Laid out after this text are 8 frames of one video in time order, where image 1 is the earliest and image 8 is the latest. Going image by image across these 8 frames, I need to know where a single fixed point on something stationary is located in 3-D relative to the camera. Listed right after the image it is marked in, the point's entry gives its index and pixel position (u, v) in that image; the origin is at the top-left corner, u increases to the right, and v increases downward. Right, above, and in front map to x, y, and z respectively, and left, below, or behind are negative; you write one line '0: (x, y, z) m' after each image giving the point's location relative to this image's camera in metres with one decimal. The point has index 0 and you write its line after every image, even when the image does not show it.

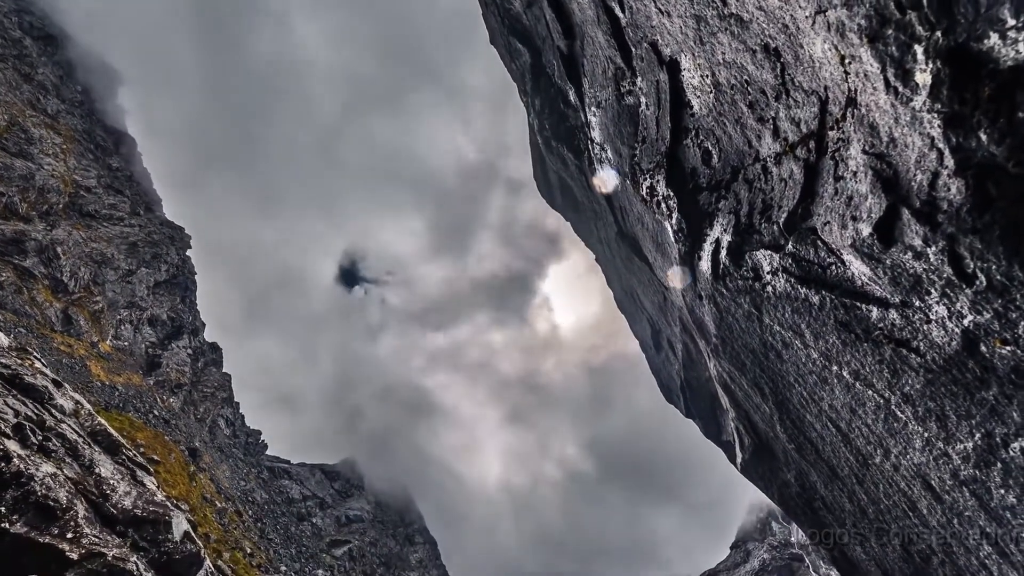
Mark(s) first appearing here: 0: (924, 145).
0: (+12.8, +4.5, +14.8) m
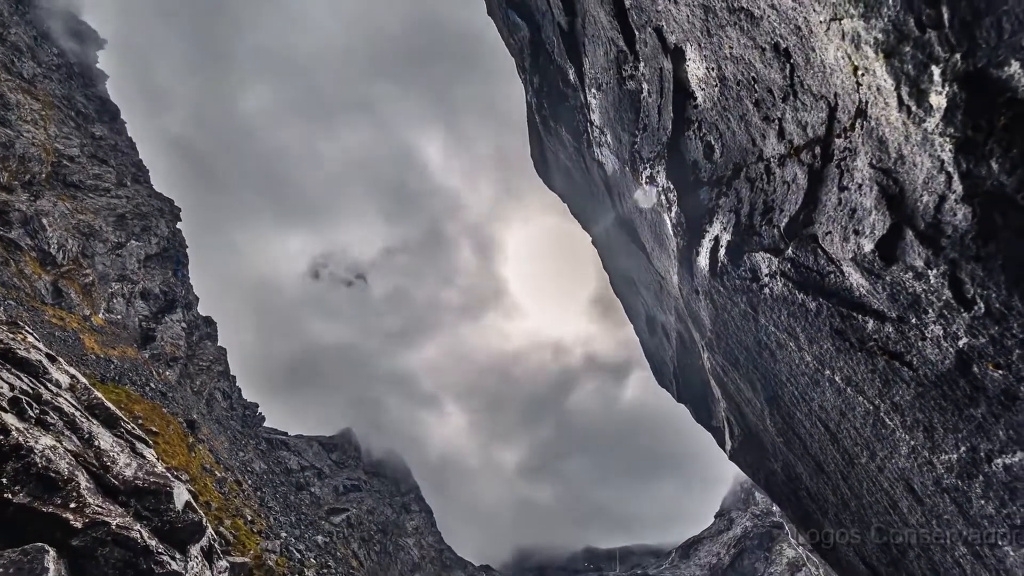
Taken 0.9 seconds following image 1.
0: (+12.9, +3.7, +14.6) m
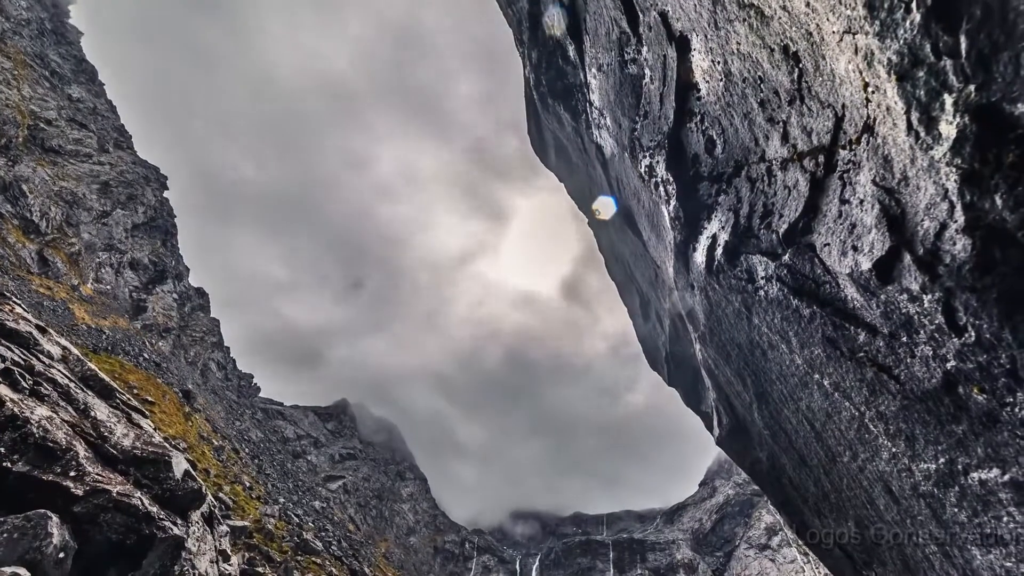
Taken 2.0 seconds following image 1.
0: (+13.0, +2.9, +14.6) m
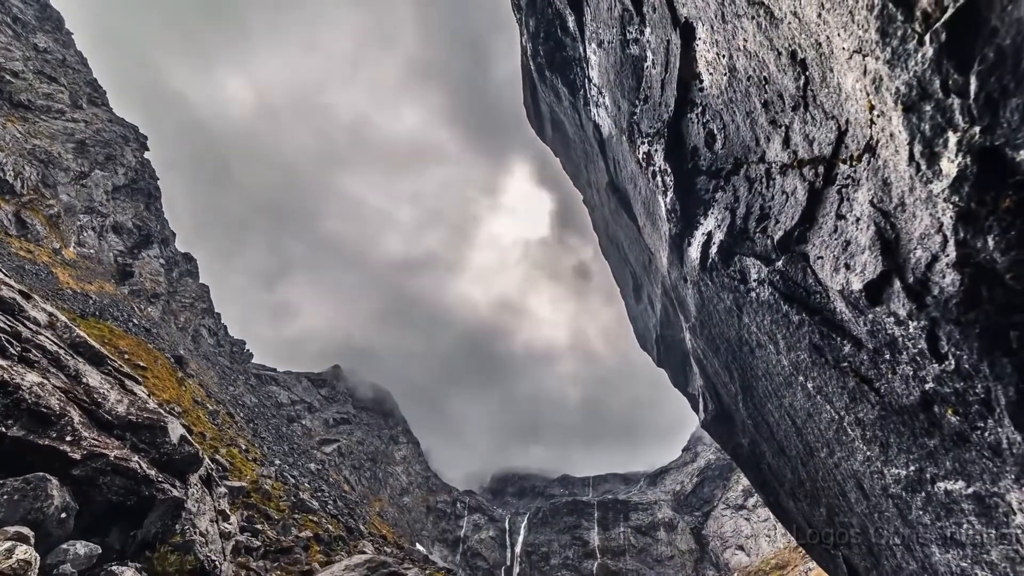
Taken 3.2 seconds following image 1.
0: (+13.0, +1.9, +14.8) m
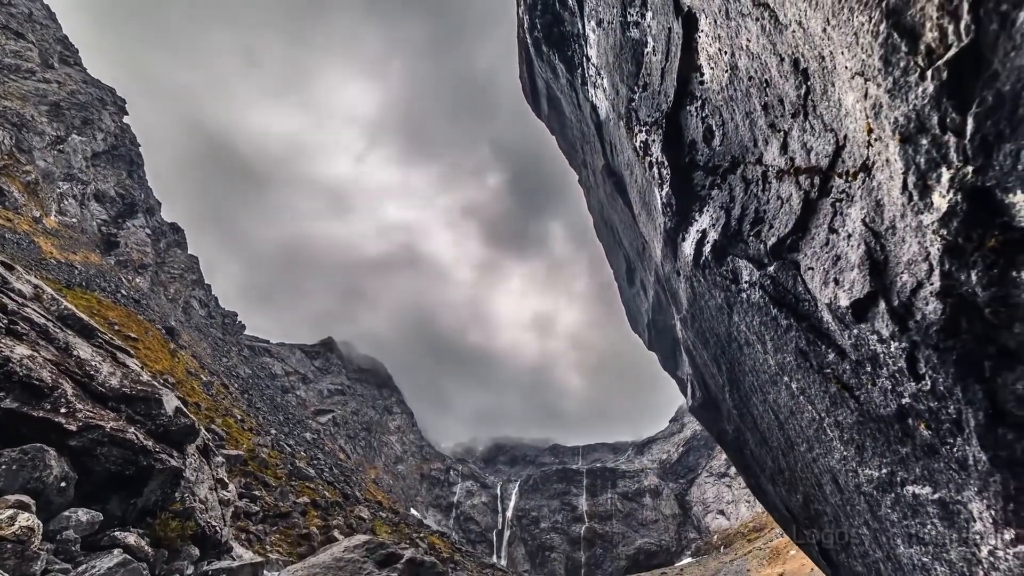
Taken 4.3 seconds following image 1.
0: (+13.0, +1.0, +15.2) m
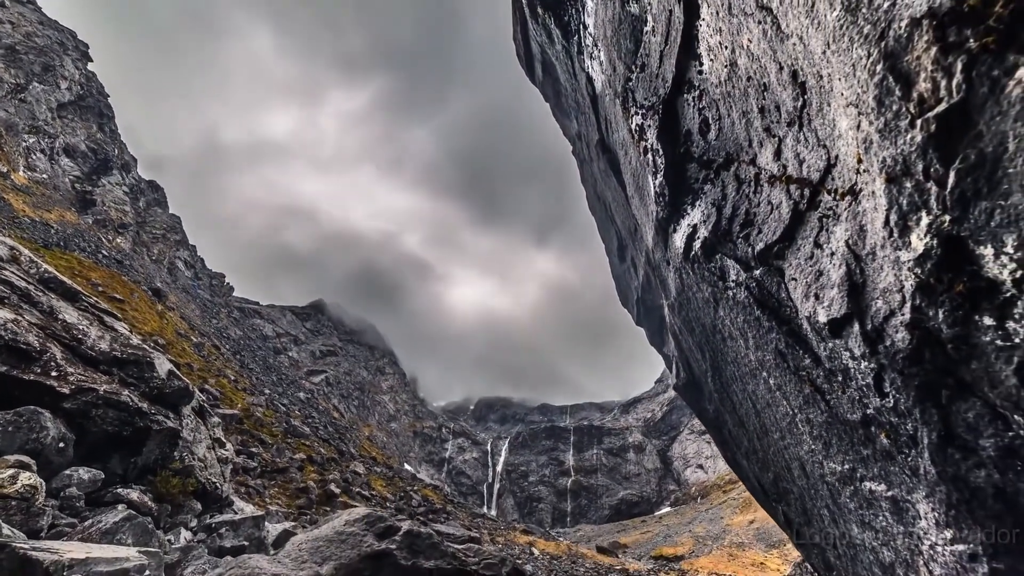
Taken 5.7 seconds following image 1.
0: (+12.9, 0.0, +16.1) m
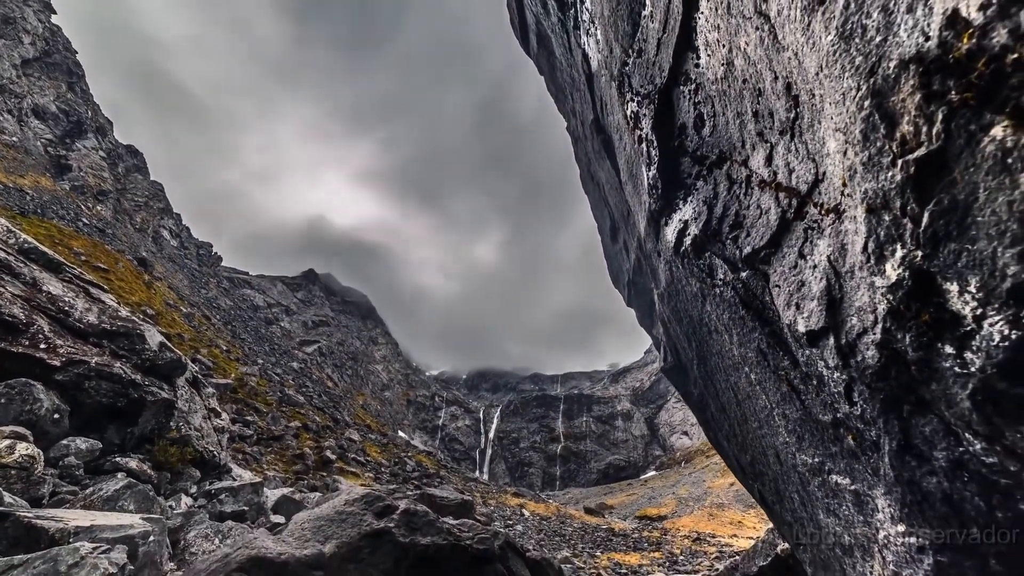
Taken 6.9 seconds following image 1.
0: (+12.7, -0.8, +17.0) m
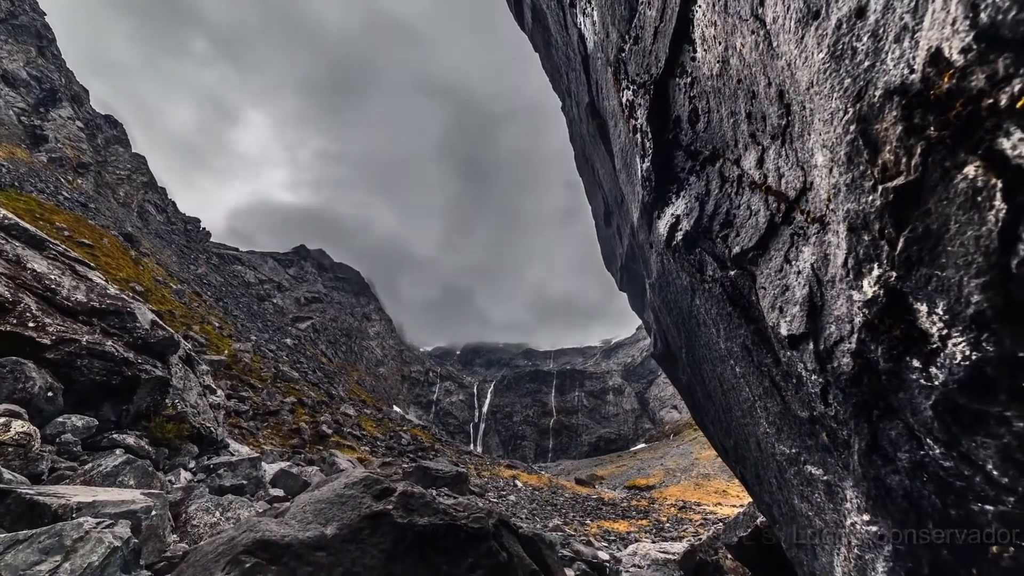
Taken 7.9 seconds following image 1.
0: (+12.5, -1.2, +18.0) m
